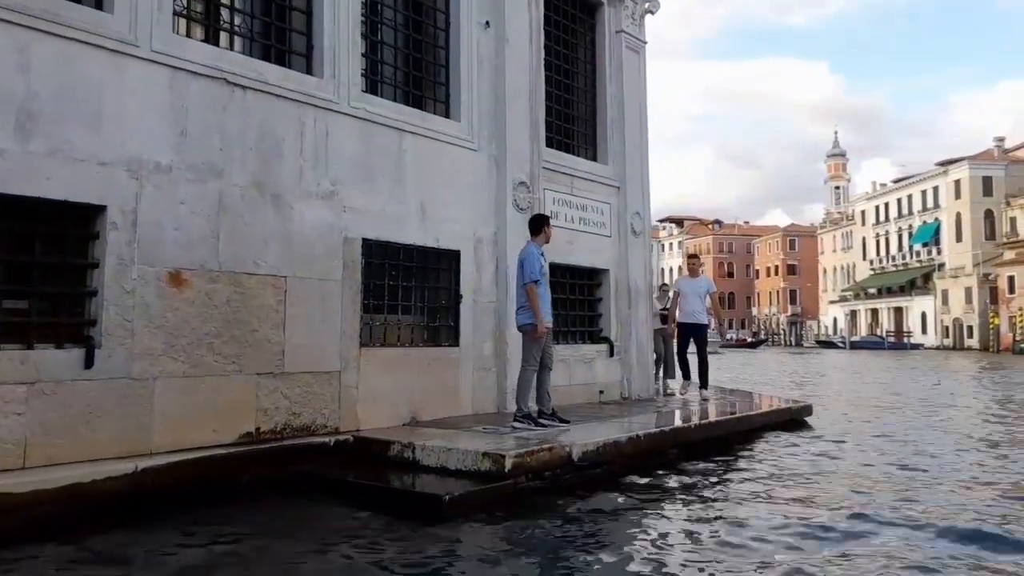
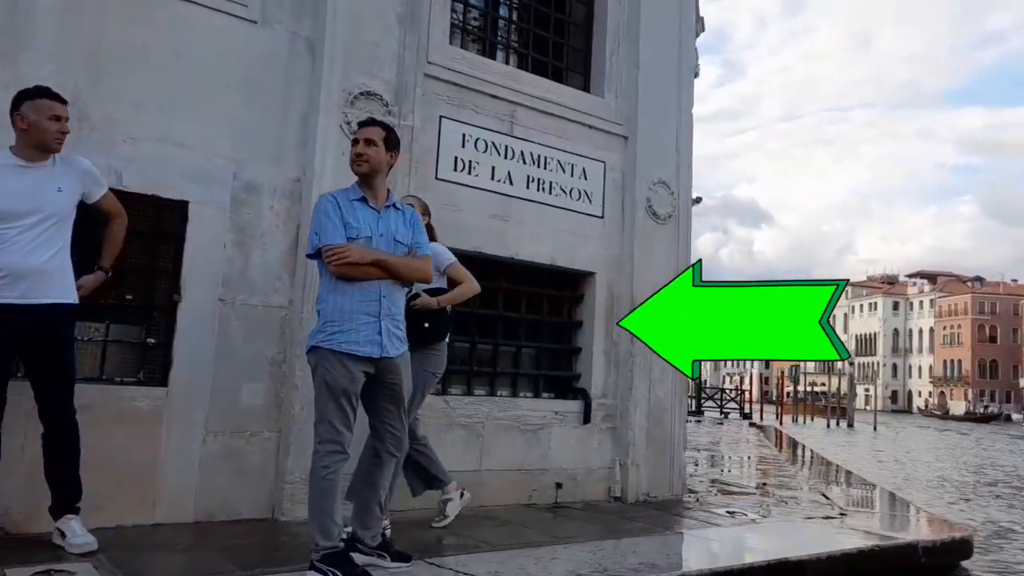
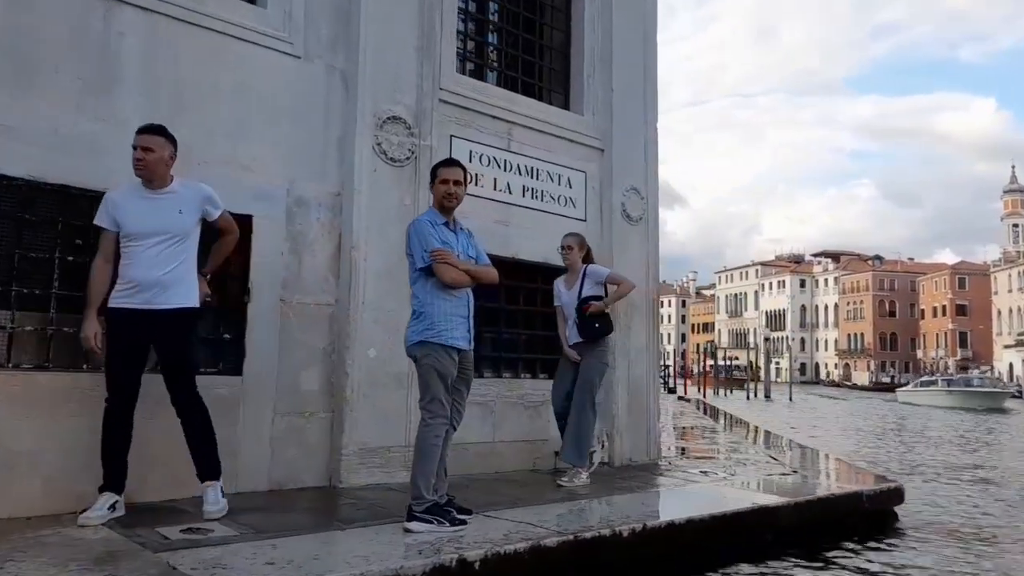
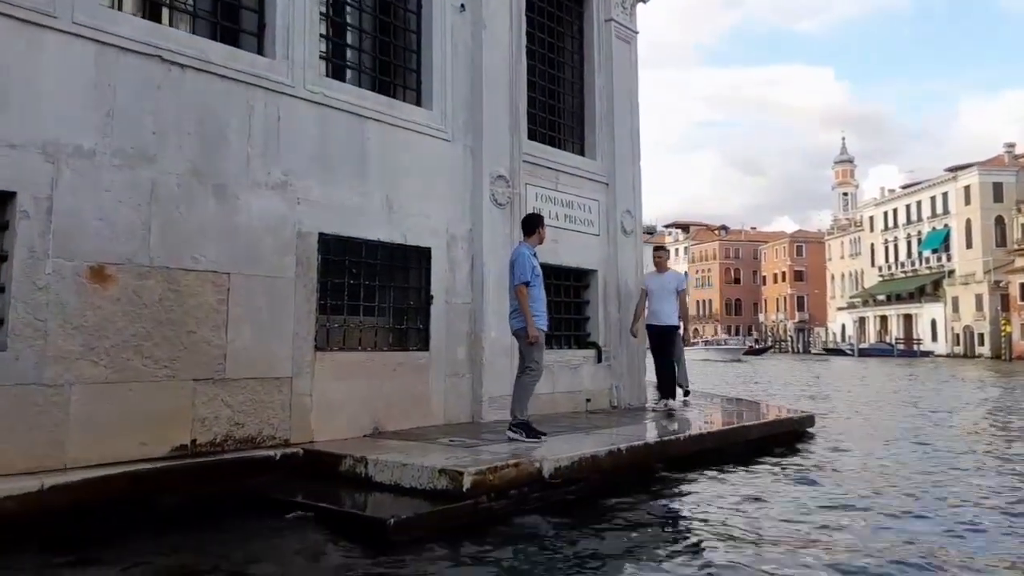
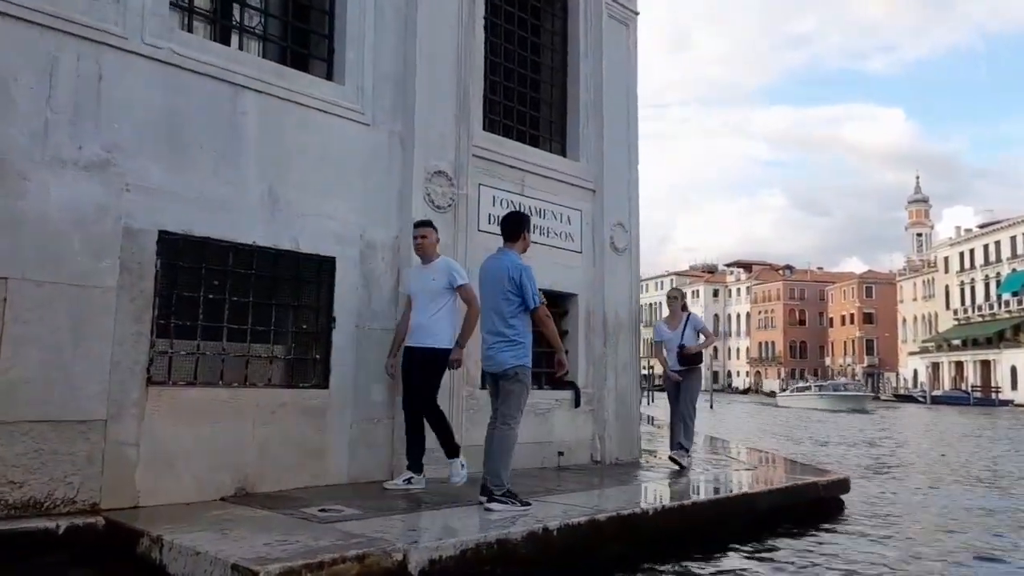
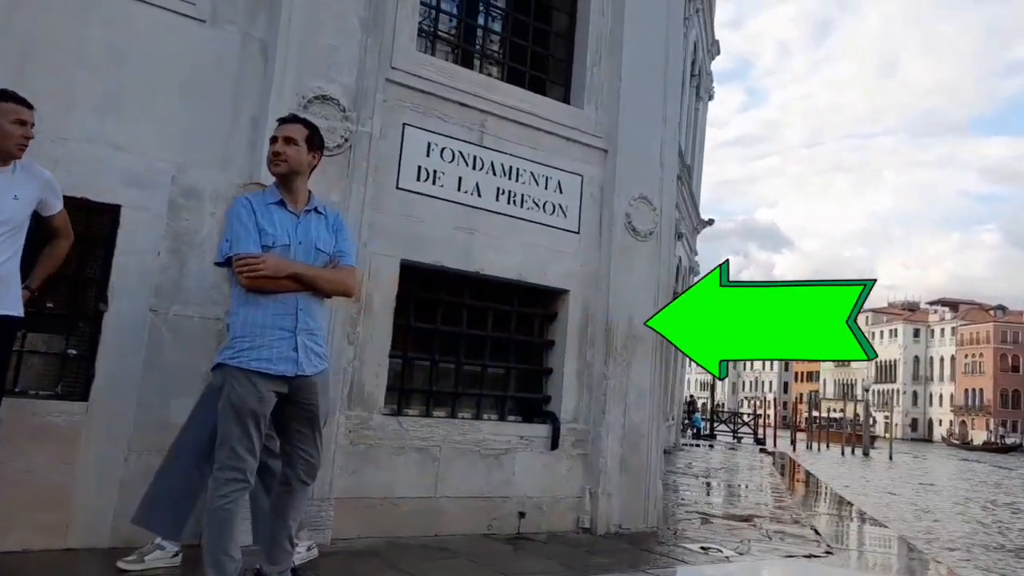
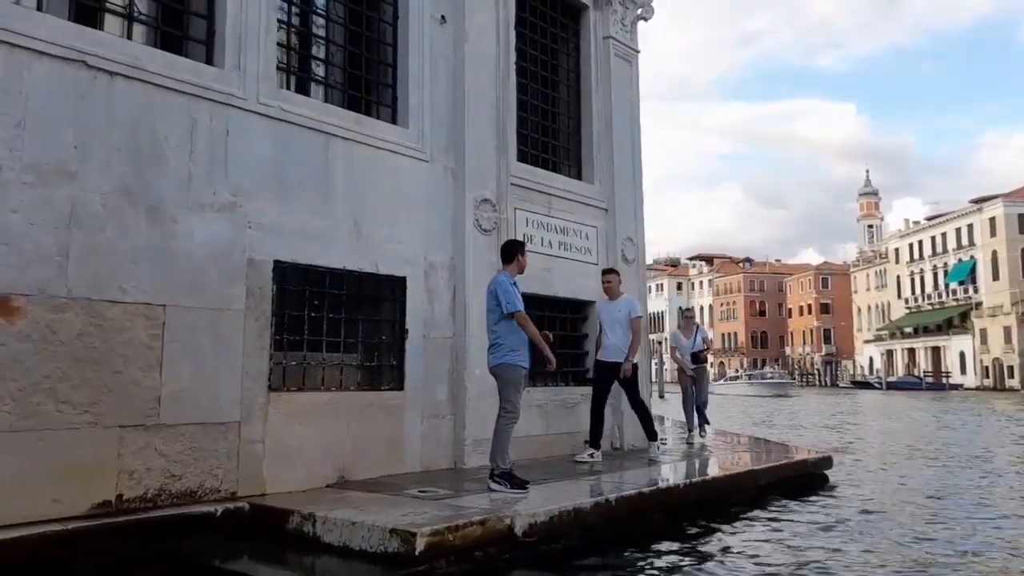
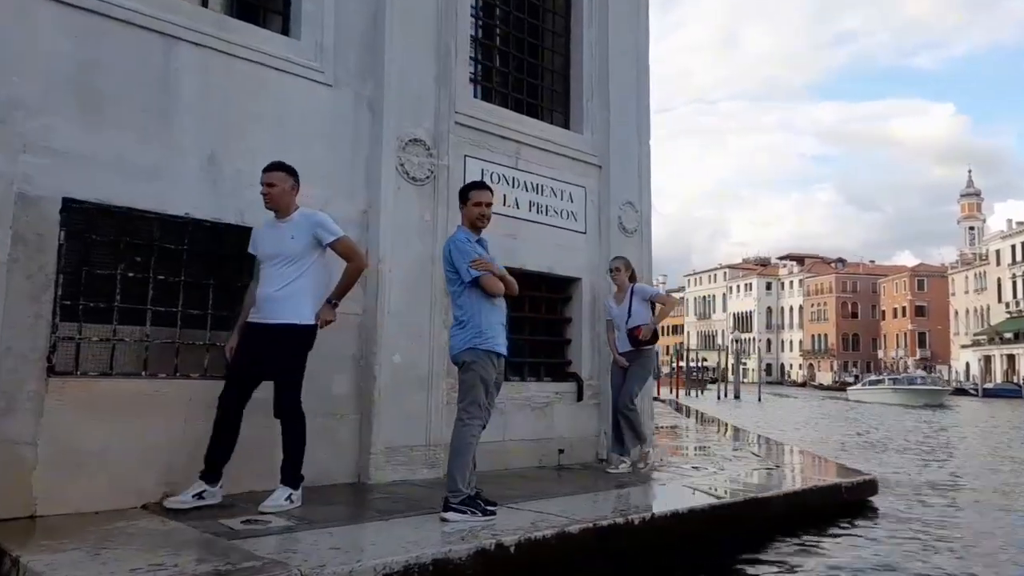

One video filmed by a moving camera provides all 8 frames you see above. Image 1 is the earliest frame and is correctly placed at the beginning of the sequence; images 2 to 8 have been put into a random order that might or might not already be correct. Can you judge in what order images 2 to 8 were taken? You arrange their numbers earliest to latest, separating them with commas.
4, 7, 5, 8, 3, 2, 6
